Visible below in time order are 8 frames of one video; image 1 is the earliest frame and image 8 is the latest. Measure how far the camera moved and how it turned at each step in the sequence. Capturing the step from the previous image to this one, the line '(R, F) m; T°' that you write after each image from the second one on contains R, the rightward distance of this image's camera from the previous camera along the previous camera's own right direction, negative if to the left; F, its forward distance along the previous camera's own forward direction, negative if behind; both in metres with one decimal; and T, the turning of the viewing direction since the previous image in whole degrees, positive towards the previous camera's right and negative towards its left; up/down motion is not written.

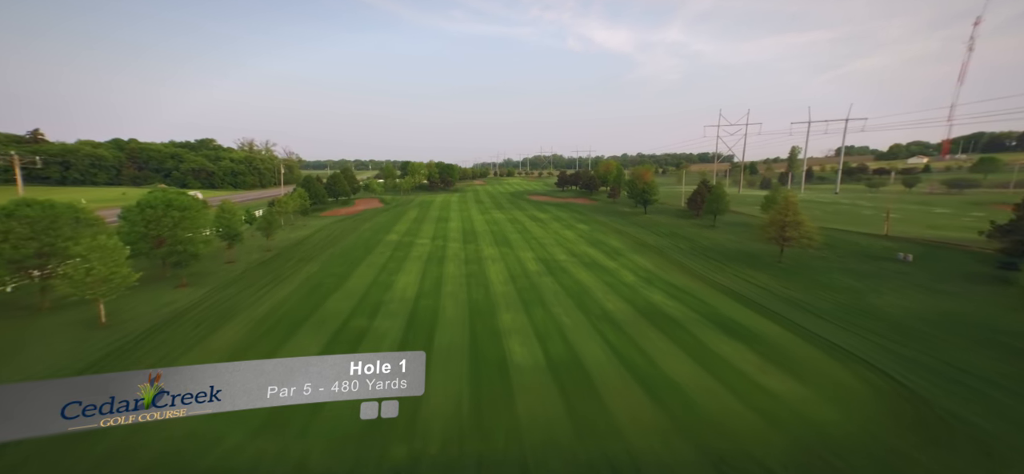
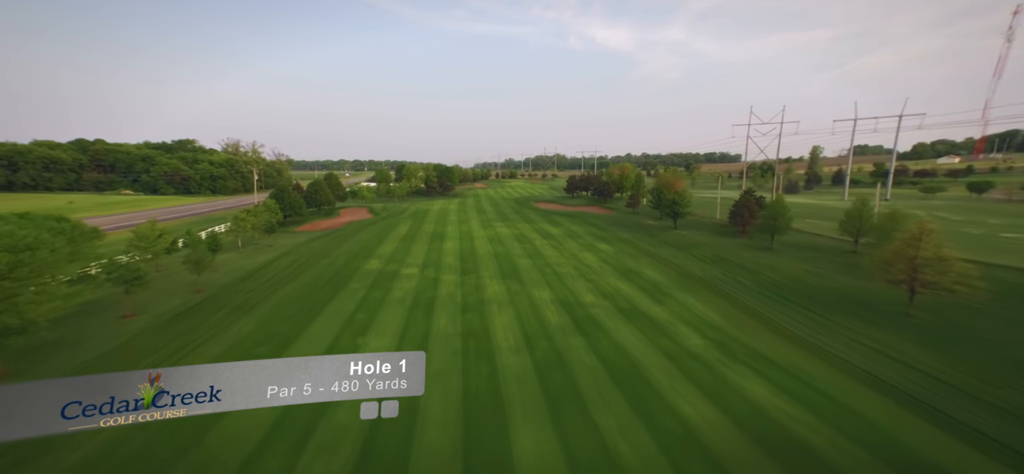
(-0.6, +6.9) m; 0°
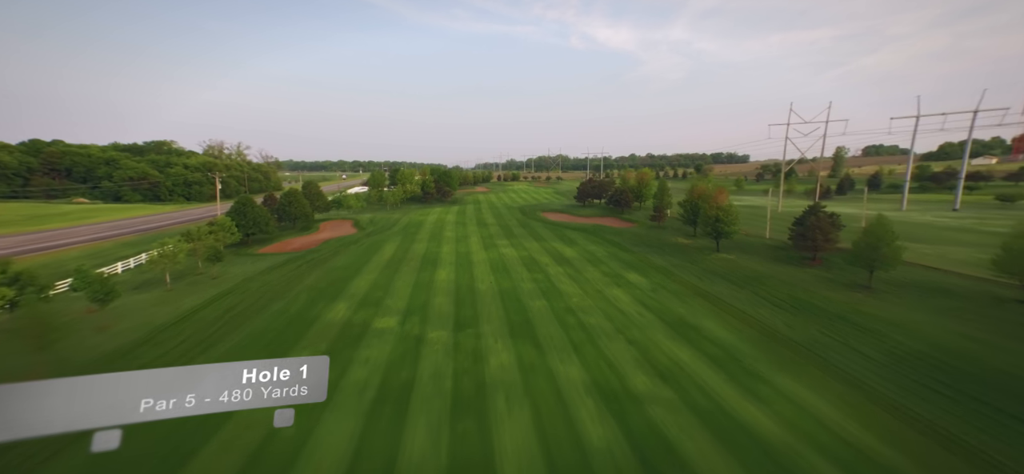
(-0.5, +7.1) m; 0°
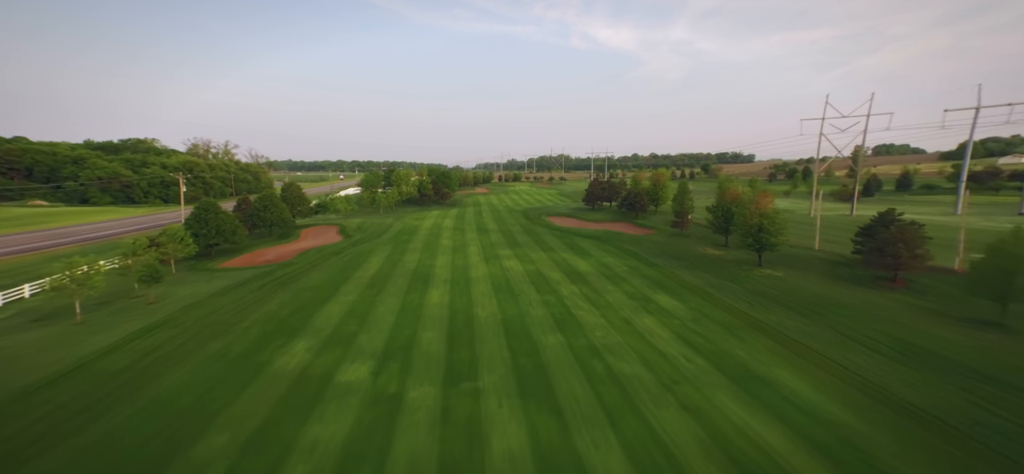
(-0.3, +5.0) m; 0°
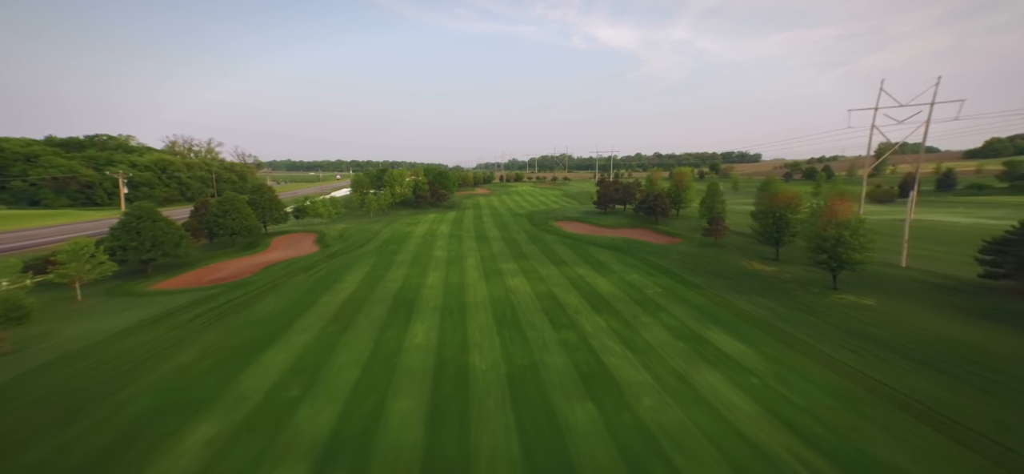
(-0.3, +5.9) m; 0°
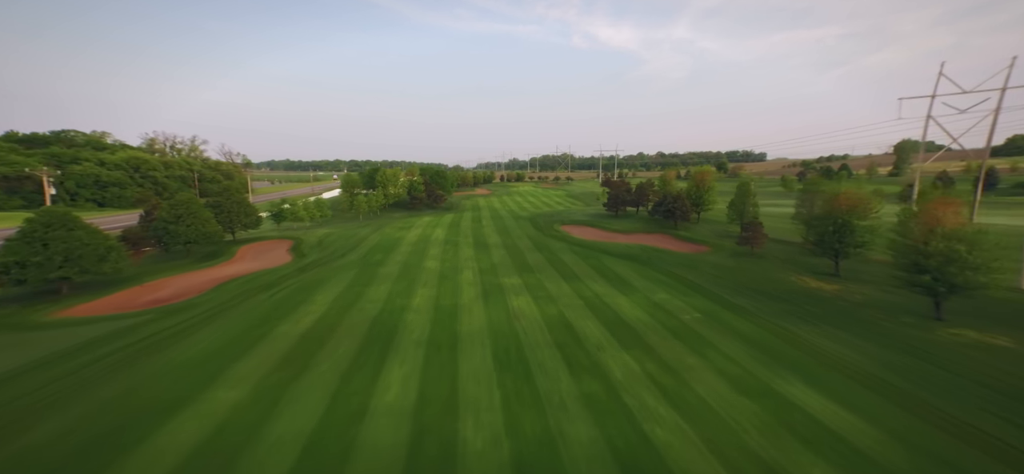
(-0.2, +4.9) m; 0°
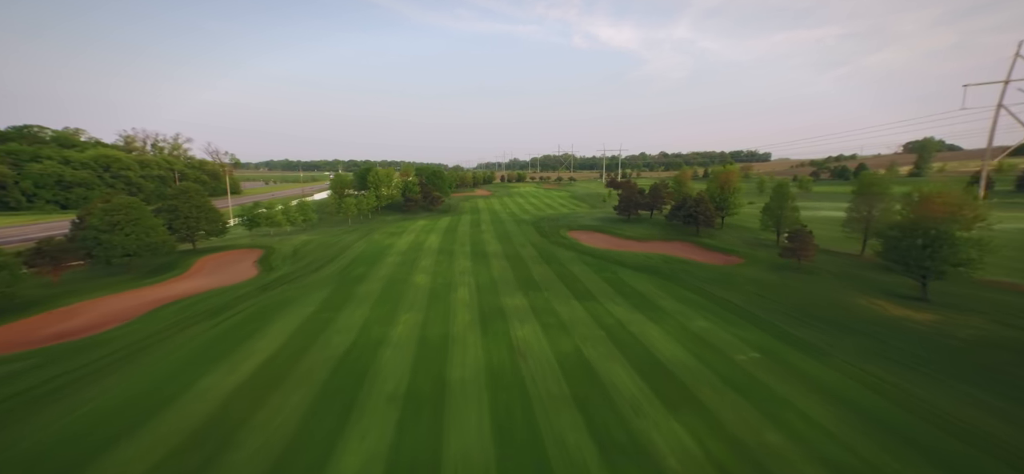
(-0.2, +4.6) m; 0°
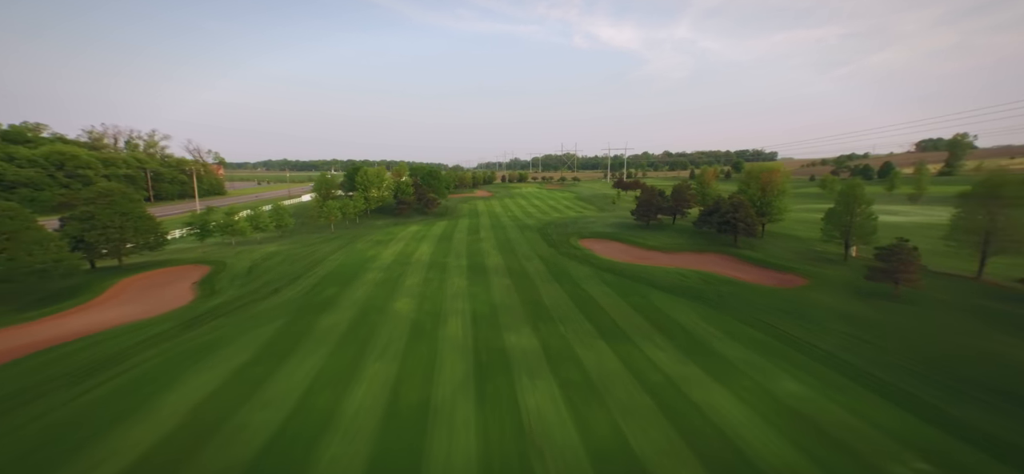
(-0.2, +5.9) m; 0°
